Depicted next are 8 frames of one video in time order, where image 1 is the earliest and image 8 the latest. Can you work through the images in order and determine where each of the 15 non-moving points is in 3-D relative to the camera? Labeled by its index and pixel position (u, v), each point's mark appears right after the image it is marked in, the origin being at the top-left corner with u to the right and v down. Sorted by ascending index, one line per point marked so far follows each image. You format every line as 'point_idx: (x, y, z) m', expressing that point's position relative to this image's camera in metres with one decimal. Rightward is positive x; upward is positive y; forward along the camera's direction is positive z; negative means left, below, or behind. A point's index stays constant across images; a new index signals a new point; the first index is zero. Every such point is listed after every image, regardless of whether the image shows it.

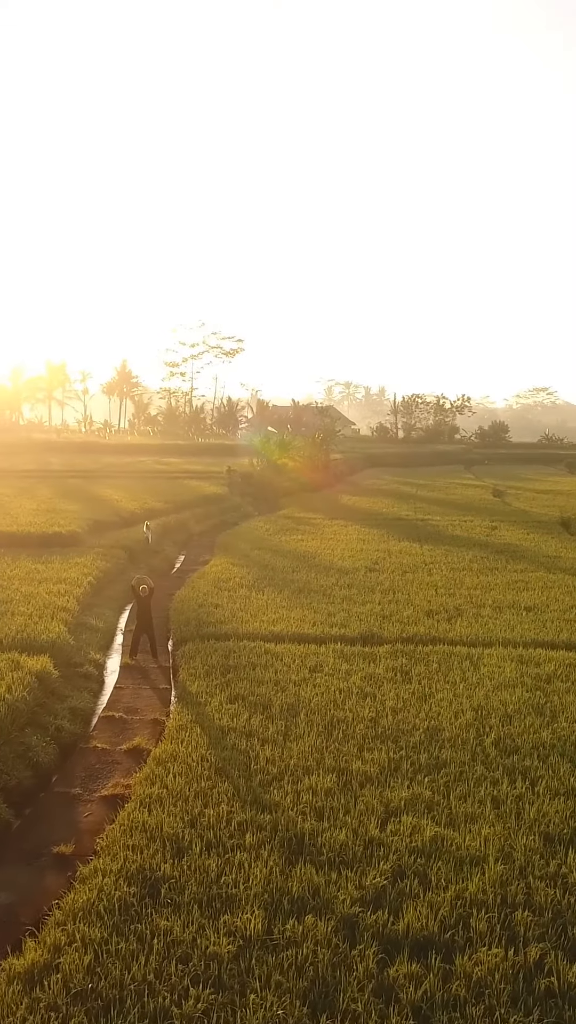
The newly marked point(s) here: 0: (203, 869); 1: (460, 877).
0: (-0.4, -1.8, +5.3) m
1: (+0.9, -1.9, +5.3) m
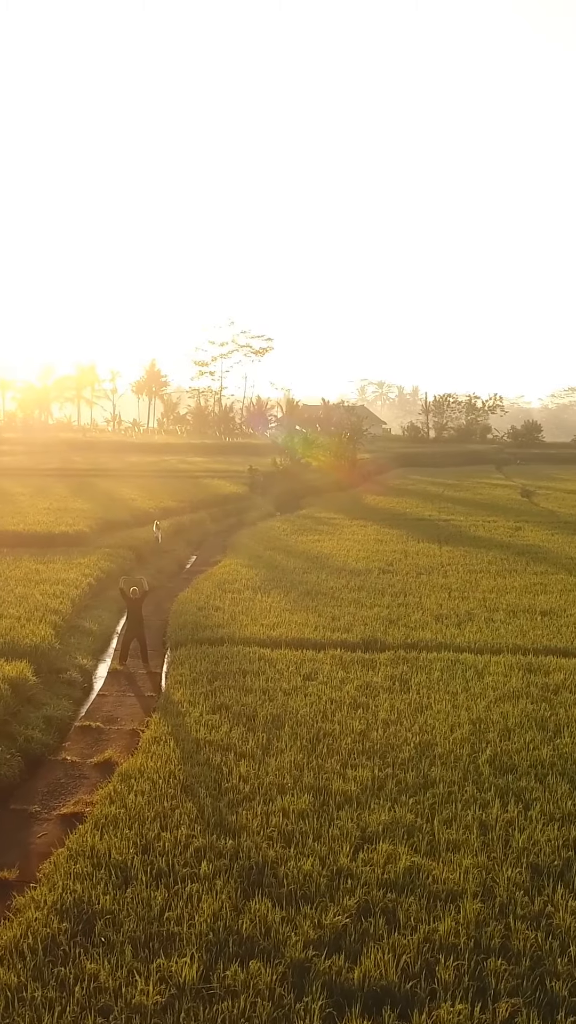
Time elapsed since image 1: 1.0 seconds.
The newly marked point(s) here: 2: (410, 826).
0: (-0.7, -1.8, +4.8) m
1: (+0.7, -1.9, +4.8) m
2: (+0.7, -1.8, +5.9) m
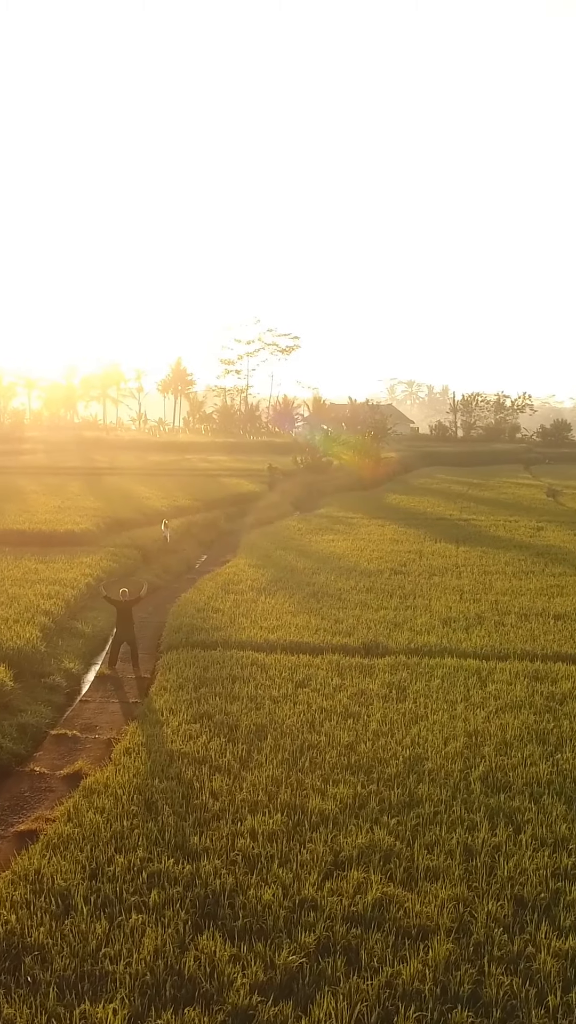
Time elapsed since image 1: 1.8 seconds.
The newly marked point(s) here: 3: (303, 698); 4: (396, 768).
0: (-0.9, -1.8, +4.4) m
1: (+0.5, -1.8, +4.3) m
2: (+0.5, -1.8, +5.5) m
3: (+0.1, -1.5, +8.3) m
4: (+0.7, -1.6, +6.7) m
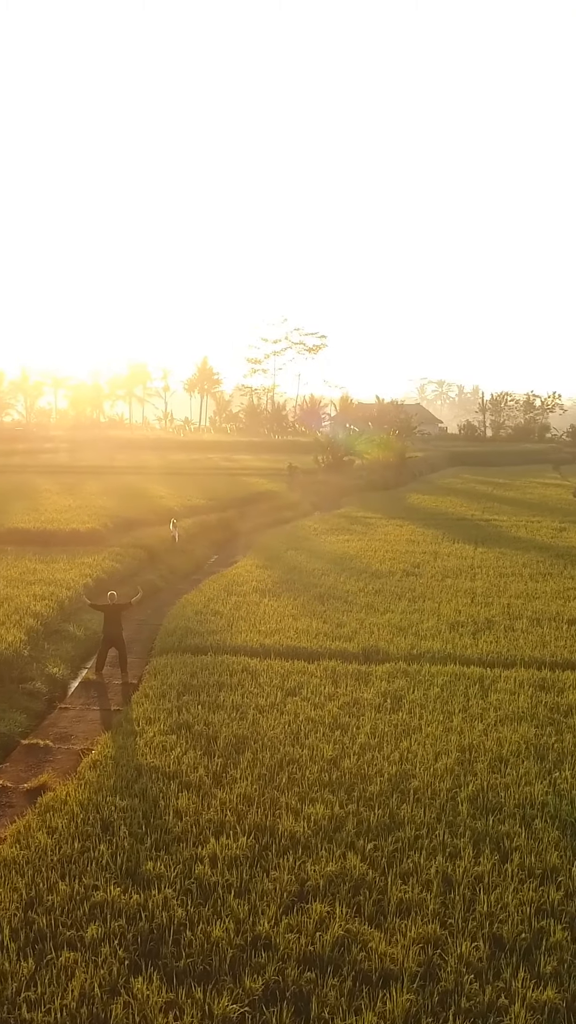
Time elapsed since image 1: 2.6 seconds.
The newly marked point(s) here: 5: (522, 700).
0: (-1.1, -1.8, +4.0) m
1: (+0.2, -1.8, +3.9) m
2: (+0.3, -1.8, +5.0) m
3: (0.0, -1.5, +7.8) m
4: (+0.5, -1.6, +6.2) m
5: (+1.8, -1.5, +8.2) m
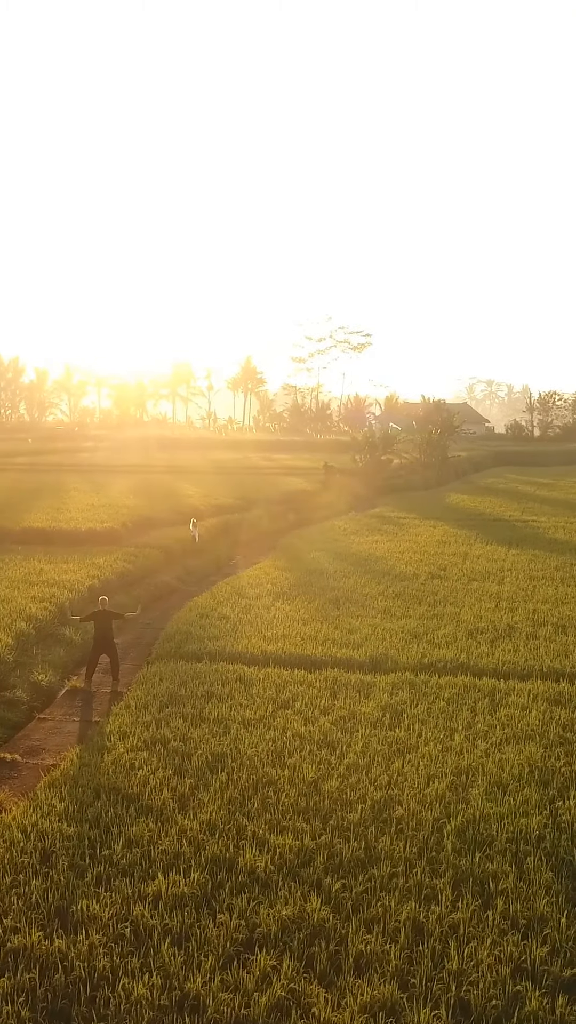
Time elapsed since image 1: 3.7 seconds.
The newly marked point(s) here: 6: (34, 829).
0: (-1.3, -1.8, +3.5) m
1: (0.0, -1.8, +3.3) m
2: (+0.1, -1.8, +4.4) m
3: (-0.1, -1.5, +7.3) m
4: (+0.4, -1.6, +5.6) m
5: (+1.8, -1.5, +7.5) m
6: (-1.3, -1.6, +5.3) m
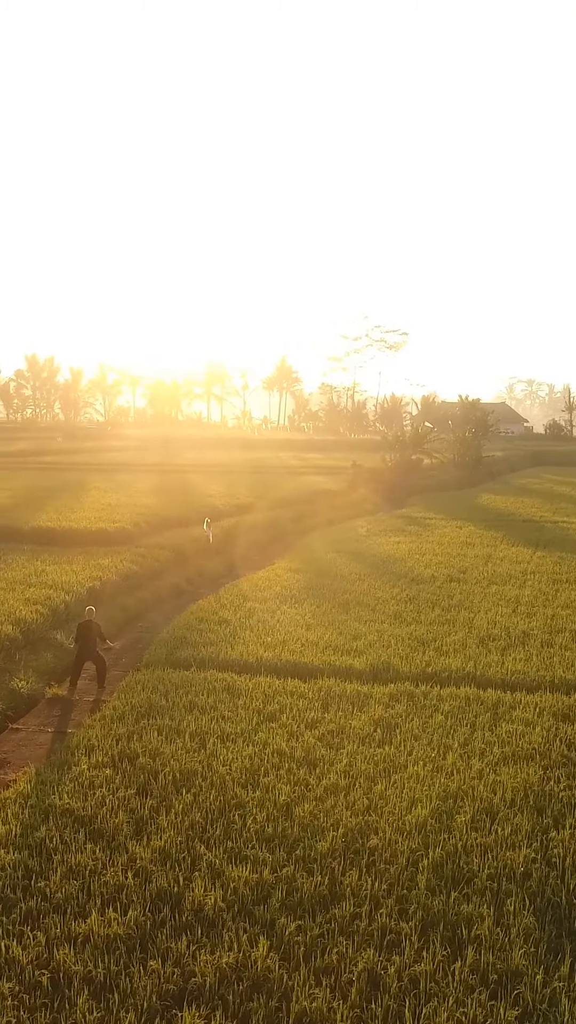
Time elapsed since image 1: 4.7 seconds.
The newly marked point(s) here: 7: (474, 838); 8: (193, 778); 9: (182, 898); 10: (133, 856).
0: (-1.6, -1.8, +3.0) m
1: (-0.3, -1.8, +2.8) m
2: (-0.1, -1.8, +3.9) m
3: (-0.2, -1.5, +6.8) m
4: (+0.2, -1.6, +5.1) m
5: (+1.7, -1.5, +7.0) m
6: (-1.5, -1.6, +4.8) m
7: (+0.9, -1.6, +5.2) m
8: (-0.5, -1.5, +6.0) m
9: (-0.5, -1.7, +4.5) m
10: (-0.7, -1.6, +5.0) m
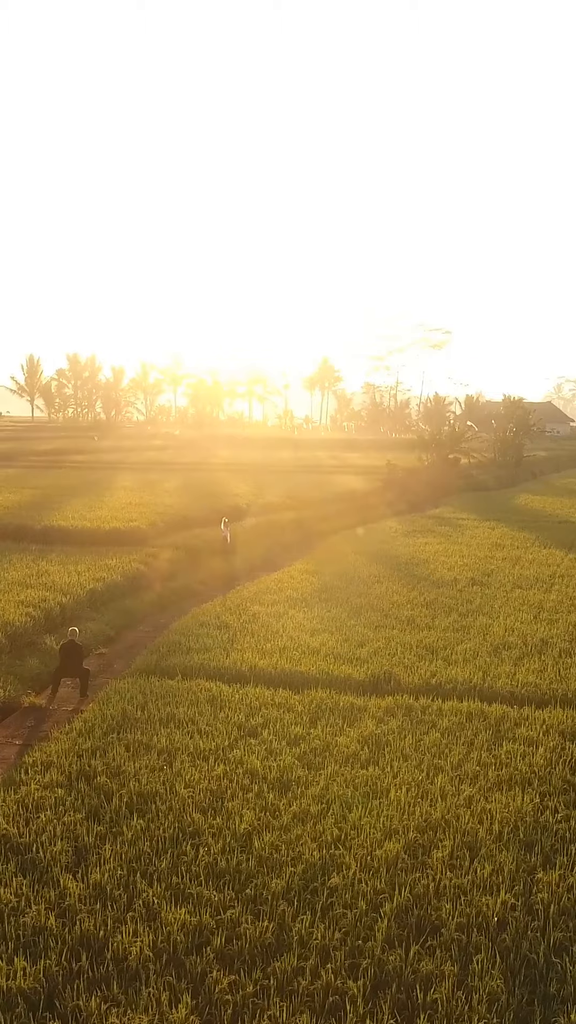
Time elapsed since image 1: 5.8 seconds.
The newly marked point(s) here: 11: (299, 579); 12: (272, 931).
0: (-1.9, -1.7, +2.6) m
1: (-0.6, -1.8, +2.3) m
2: (-0.4, -1.8, +3.4) m
3: (-0.3, -1.4, +6.3) m
4: (0.0, -1.6, +4.6) m
5: (+1.5, -1.5, +6.3) m
6: (-1.7, -1.6, +4.4) m
7: (+0.7, -1.6, +4.6) m
8: (-0.7, -1.5, +5.5) m
9: (-0.7, -1.7, +4.0) m
10: (-1.0, -1.6, +4.5) m
11: (+0.1, -0.9, +12.6) m
12: (-0.1, -1.7, +4.2) m
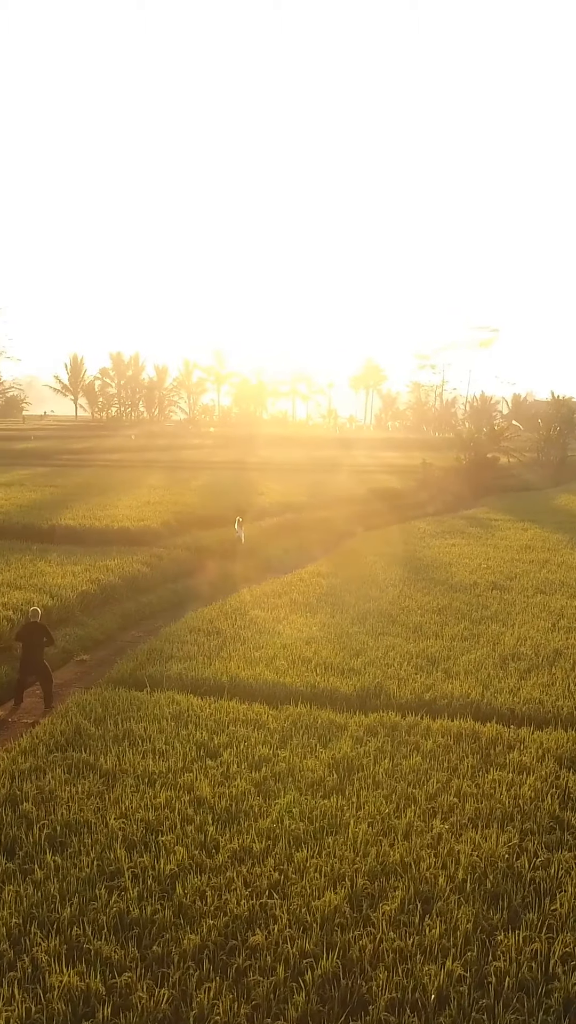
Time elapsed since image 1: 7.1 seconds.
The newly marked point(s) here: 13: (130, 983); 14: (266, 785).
0: (-2.3, -1.7, +2.0) m
1: (-1.1, -1.8, +1.7) m
2: (-0.7, -1.7, +2.8) m
3: (-0.5, -1.4, +5.6) m
4: (-0.3, -1.6, +3.9) m
5: (+1.3, -1.5, +5.6) m
6: (-2.0, -1.6, +3.8) m
7: (+0.4, -1.6, +3.9) m
8: (-1.0, -1.5, +4.9) m
9: (-1.0, -1.7, +3.4) m
10: (-1.3, -1.6, +3.9) m
11: (+0.2, -0.9, +11.9) m
12: (-0.4, -1.7, +3.5) m
13: (-0.5, -1.6, +3.7) m
14: (-0.1, -1.5, +5.6) m
